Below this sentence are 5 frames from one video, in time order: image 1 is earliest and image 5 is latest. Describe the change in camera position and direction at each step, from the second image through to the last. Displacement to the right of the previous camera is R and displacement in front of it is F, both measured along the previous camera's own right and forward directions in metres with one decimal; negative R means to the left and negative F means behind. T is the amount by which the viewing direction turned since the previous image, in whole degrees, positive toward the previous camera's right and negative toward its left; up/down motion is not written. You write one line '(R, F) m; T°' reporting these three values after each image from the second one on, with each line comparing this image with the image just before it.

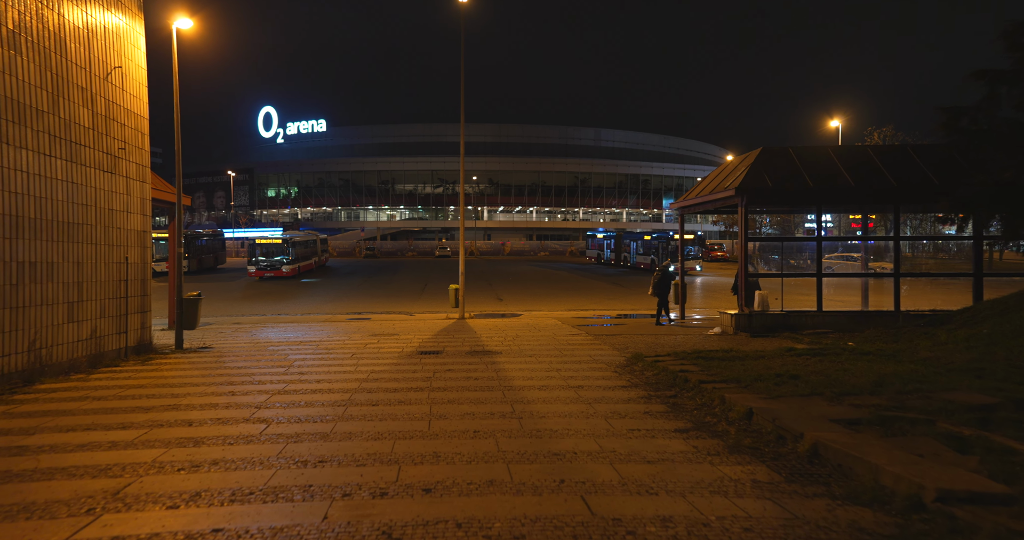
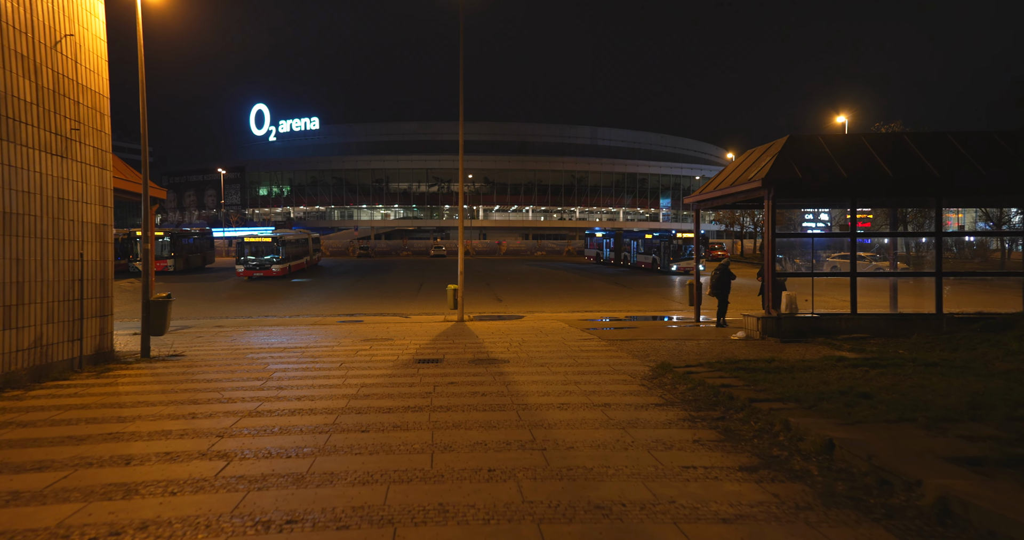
(-0.2, +1.2) m; +1°
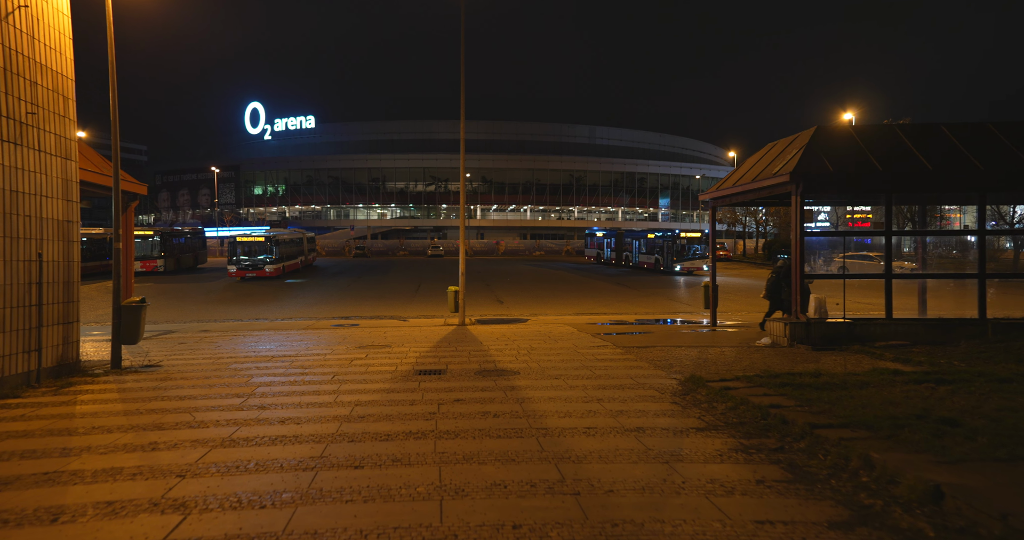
(-0.2, +1.0) m; 0°
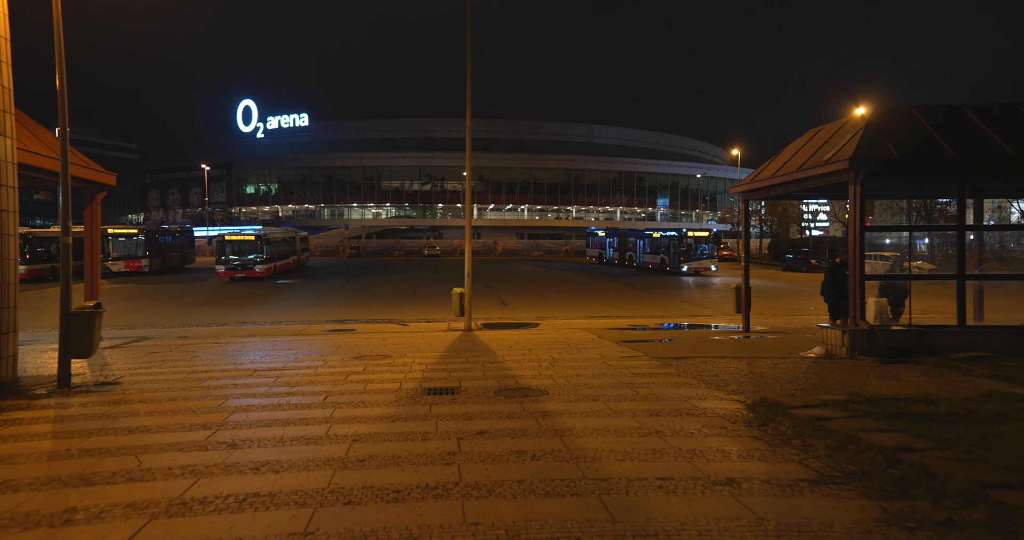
(-0.5, +1.5) m; +1°
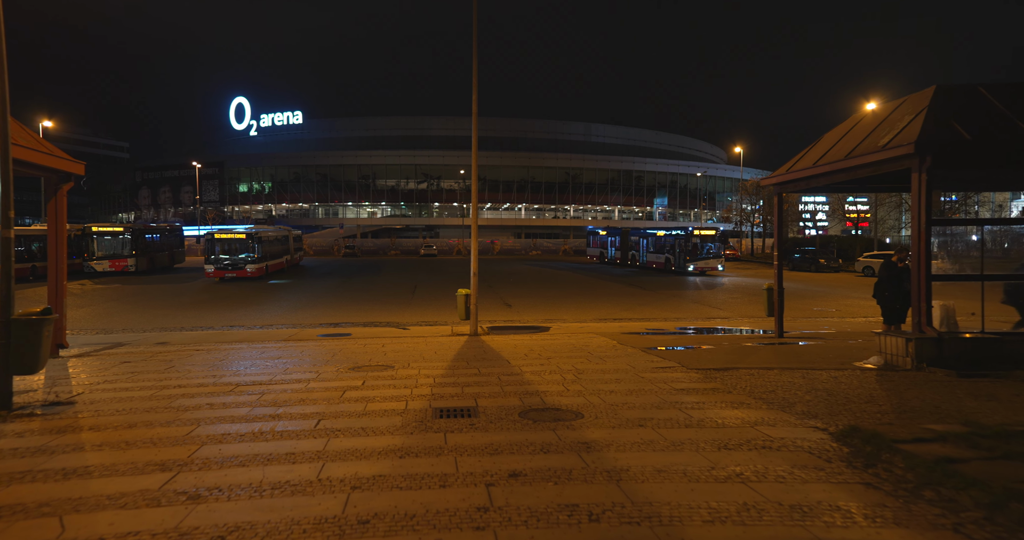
(-0.4, +1.2) m; +1°
